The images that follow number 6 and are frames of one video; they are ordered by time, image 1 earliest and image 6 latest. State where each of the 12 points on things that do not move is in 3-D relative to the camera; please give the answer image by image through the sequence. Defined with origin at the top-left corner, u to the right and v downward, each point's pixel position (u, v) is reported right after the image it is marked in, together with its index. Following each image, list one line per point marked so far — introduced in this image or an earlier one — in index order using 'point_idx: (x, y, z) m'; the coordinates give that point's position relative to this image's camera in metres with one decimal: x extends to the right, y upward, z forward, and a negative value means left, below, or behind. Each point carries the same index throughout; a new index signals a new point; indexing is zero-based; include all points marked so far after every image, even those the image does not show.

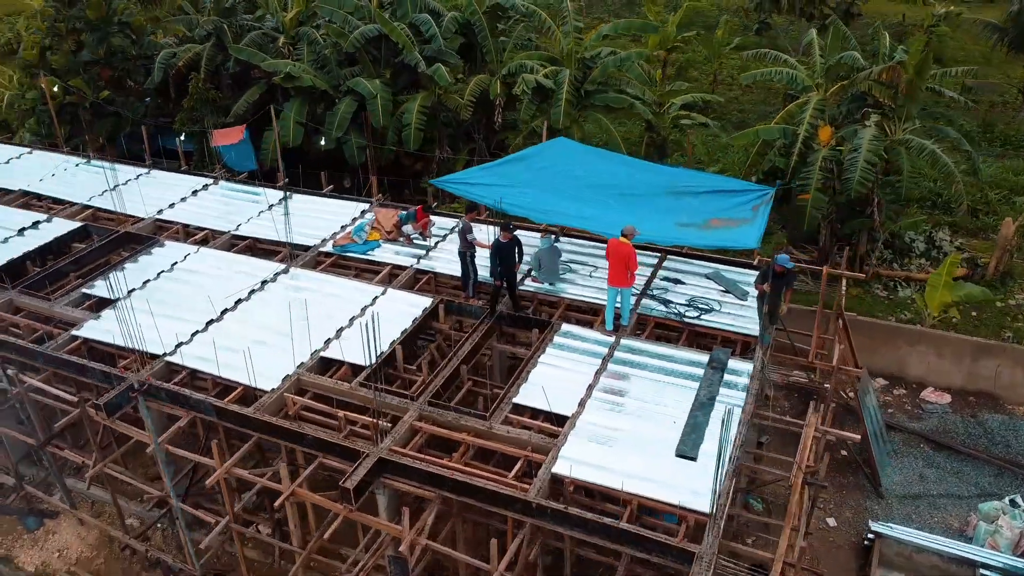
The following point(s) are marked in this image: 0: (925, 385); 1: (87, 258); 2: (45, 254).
0: (+6.9, -1.6, +13.5) m
1: (-6.7, +0.5, +12.8) m
2: (-7.4, +0.5, +12.9) m
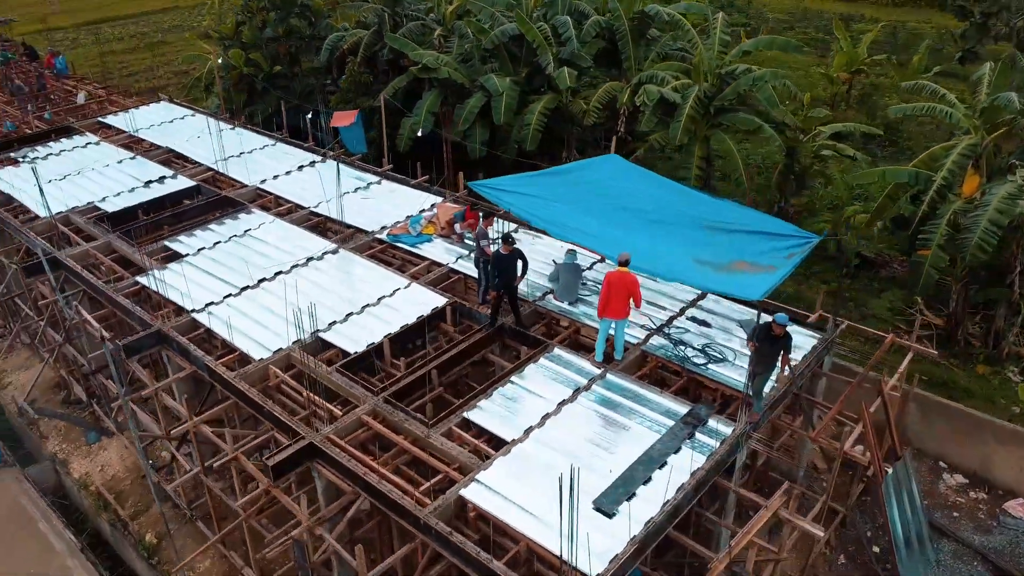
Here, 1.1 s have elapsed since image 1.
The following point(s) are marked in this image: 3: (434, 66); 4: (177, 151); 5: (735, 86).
0: (+7.1, -2.9, +11.4) m
1: (-5.7, +1.3, +14.3) m
2: (-6.4, +1.5, +14.6) m
3: (-1.9, +5.2, +19.0) m
4: (-7.0, +2.9, +16.9) m
5: (+4.7, +4.3, +17.0) m
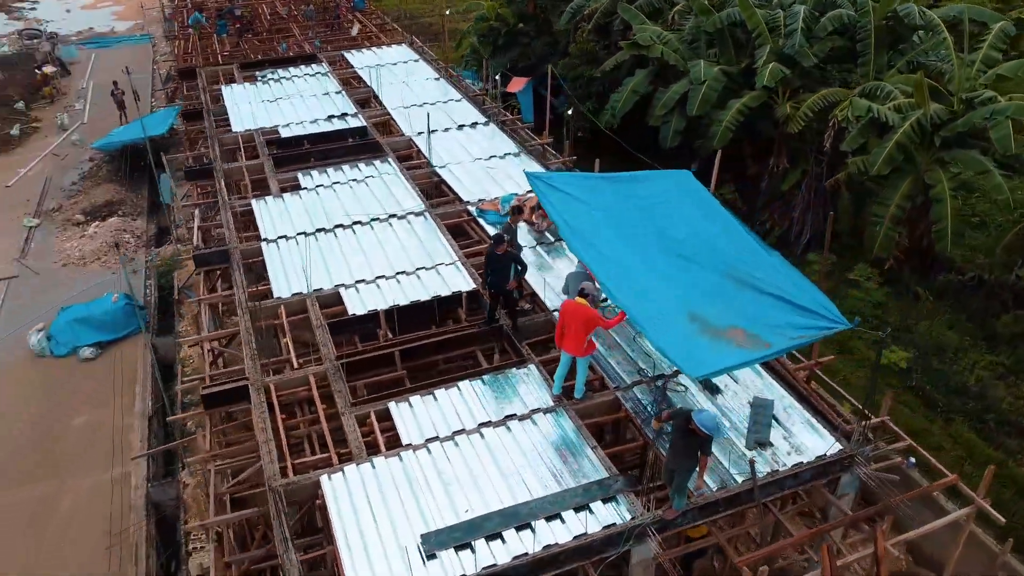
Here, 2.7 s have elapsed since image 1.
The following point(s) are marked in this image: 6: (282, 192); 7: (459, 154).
0: (+5.9, -4.6, +8.1) m
1: (-3.3, +2.6, +15.4) m
2: (-3.7, +2.9, +15.9) m
3: (+2.9, +5.4, +17.8) m
4: (-3.0, +4.4, +18.1) m
5: (+7.7, +2.9, +13.5) m
6: (-3.9, +1.6, +13.8) m
7: (-1.0, +2.5, +15.1) m
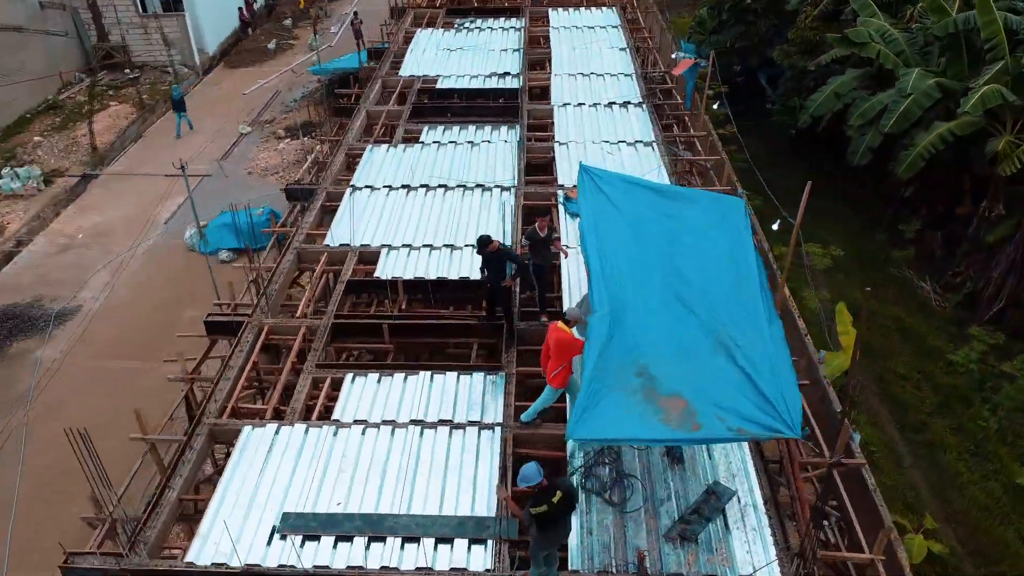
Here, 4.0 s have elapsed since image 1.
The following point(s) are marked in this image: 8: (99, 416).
0: (+3.8, -5.9, +6.0) m
1: (-0.6, +3.4, +15.2) m
2: (-0.8, +3.8, +15.9) m
3: (+6.5, +4.7, +15.3) m
4: (+0.9, +5.1, +17.6) m
5: (+8.9, +1.1, +9.9) m
6: (-1.9, +2.5, +14.0) m
7: (+1.4, +2.7, +14.2) m
8: (-6.2, -1.9, +12.2) m
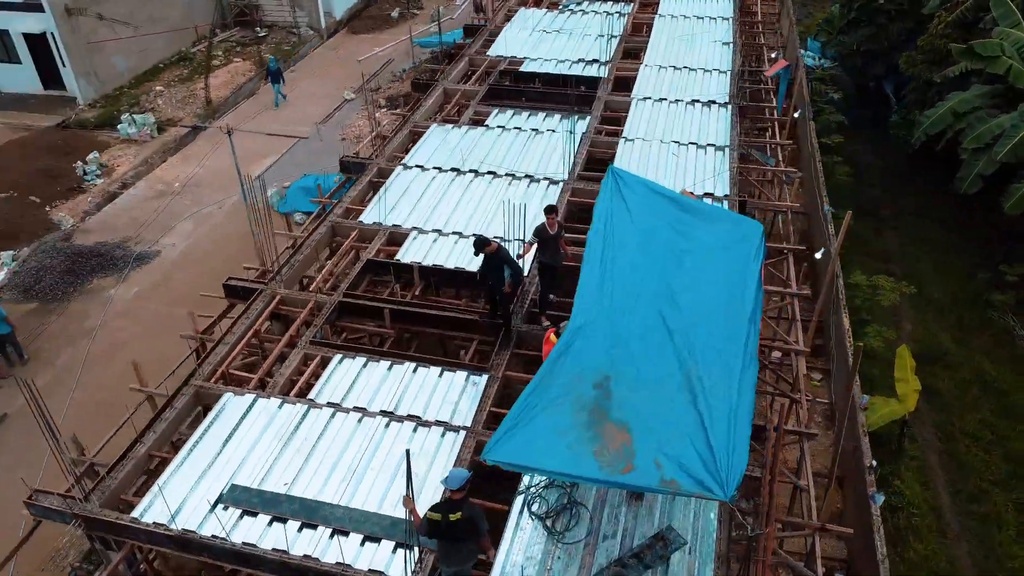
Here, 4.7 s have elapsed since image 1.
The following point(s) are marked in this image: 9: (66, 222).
0: (+2.5, -6.3, +5.3) m
1: (+0.8, +3.5, +14.8) m
2: (+0.8, +3.9, +15.4) m
3: (+7.9, +4.0, +13.6) m
4: (+2.9, +5.1, +16.8) m
5: (+8.9, 0.0, +8.0) m
6: (-0.8, +2.8, +13.9) m
7: (+2.5, +2.6, +13.5) m
8: (-5.8, -1.1, +13.0) m
9: (-8.9, +1.3, +16.1) m
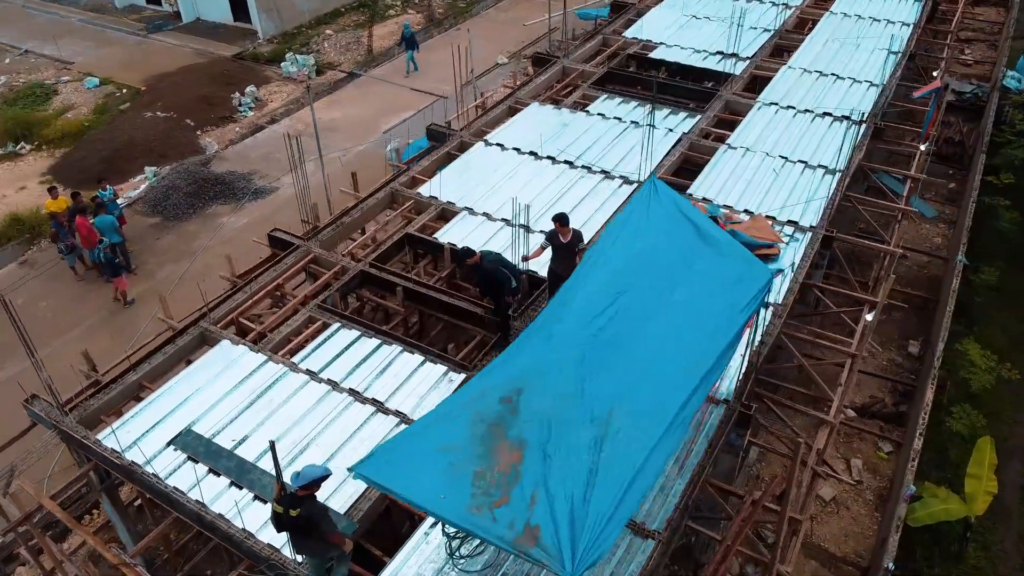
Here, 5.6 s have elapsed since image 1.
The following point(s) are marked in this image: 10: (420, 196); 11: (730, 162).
0: (+0.4, -6.8, +4.8) m
1: (+2.8, +3.4, +13.8) m
2: (+3.0, +3.8, +14.4) m
3: (+9.4, +2.5, +10.9) m
4: (+5.6, +4.6, +15.1) m
5: (+8.3, -1.7, +5.5) m
6: (+0.9, +3.0, +13.3) m
7: (+3.9, +2.2, +12.2) m
8: (-4.8, 0.0, +13.8) m
9: (-6.5, +3.0, +17.4) m
10: (-1.3, +1.3, +11.2) m
11: (+3.2, +1.8, +11.6) m
